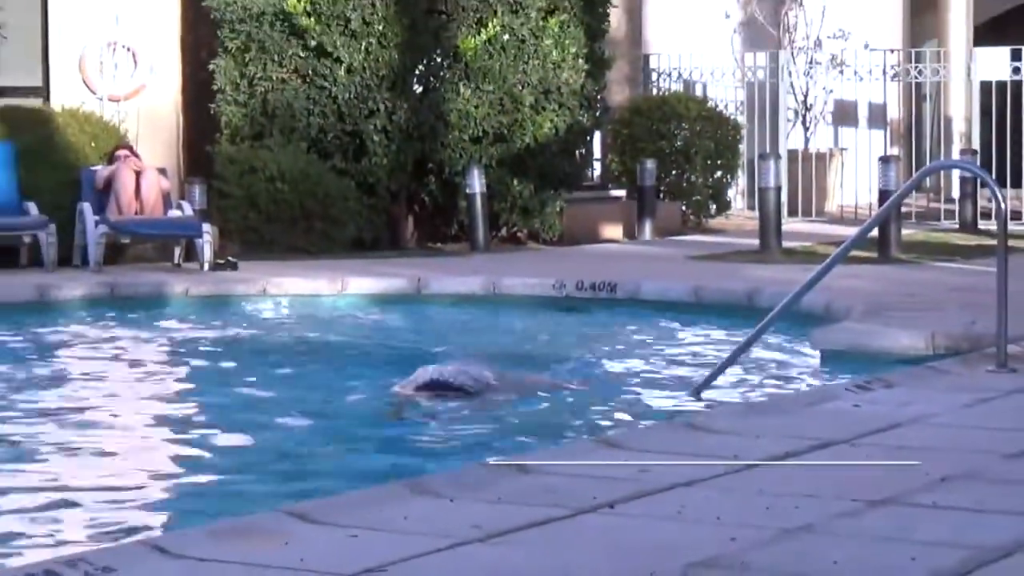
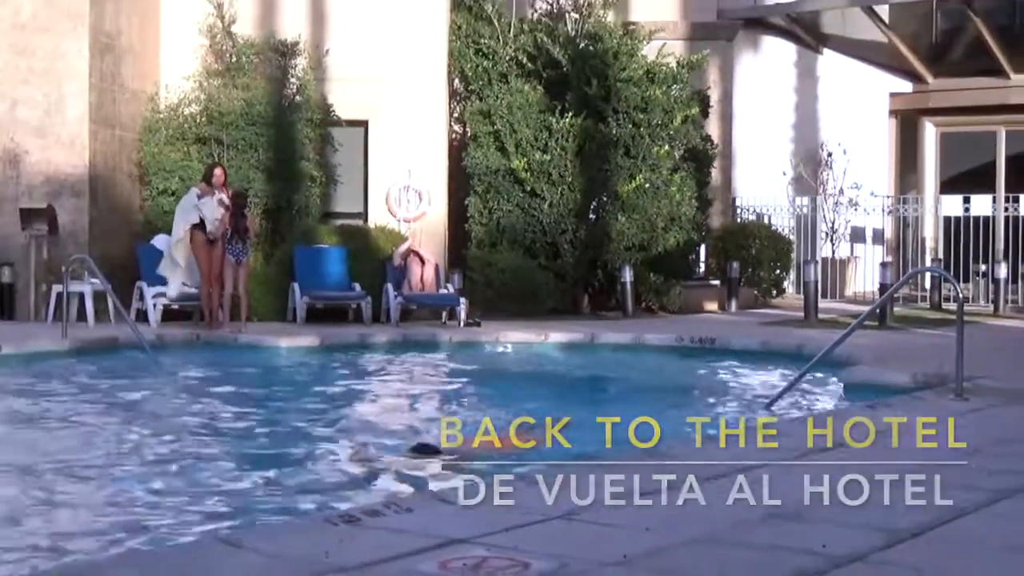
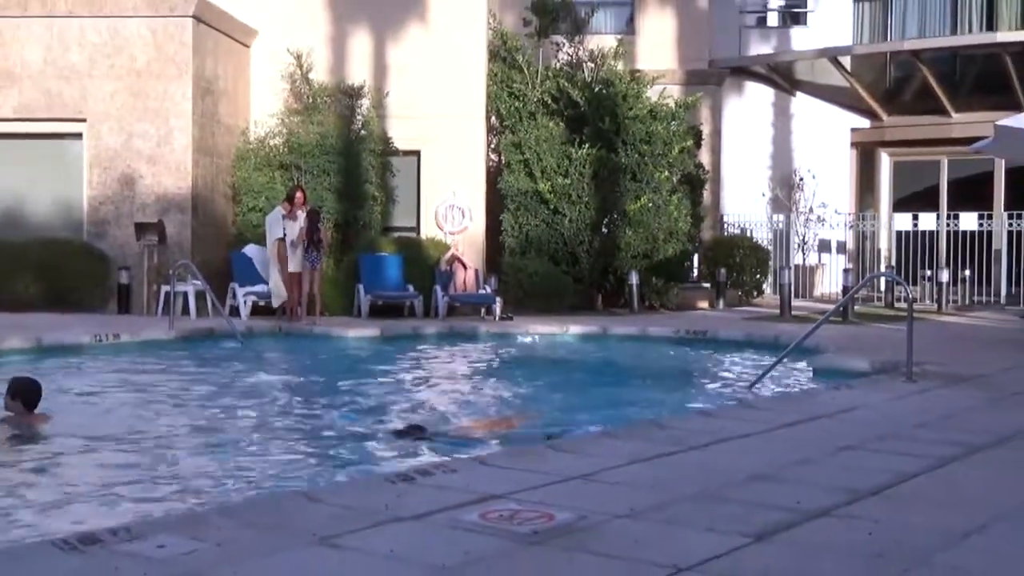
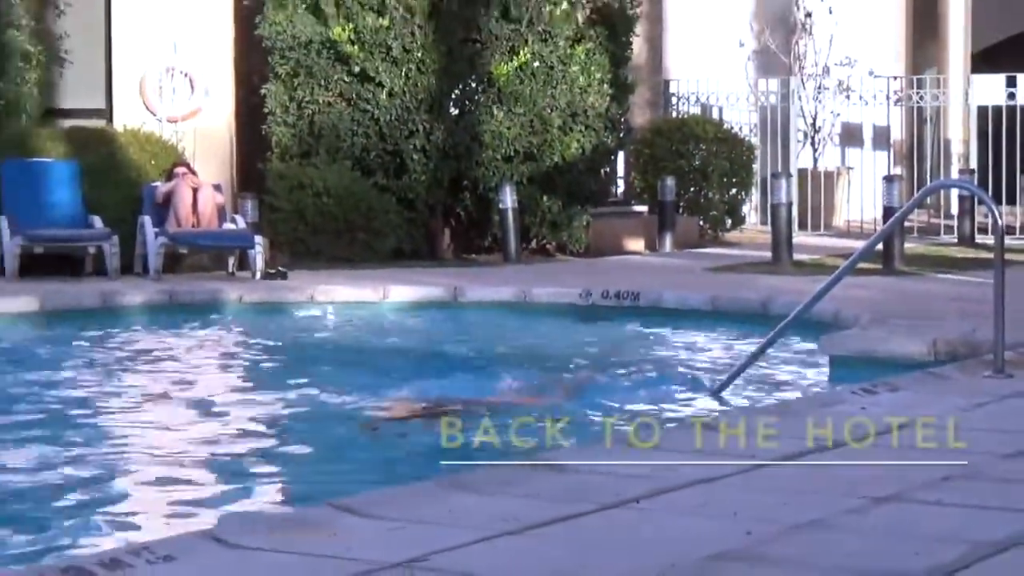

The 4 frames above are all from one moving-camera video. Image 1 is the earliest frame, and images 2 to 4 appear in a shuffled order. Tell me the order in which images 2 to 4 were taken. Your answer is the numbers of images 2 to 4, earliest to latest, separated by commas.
4, 2, 3
